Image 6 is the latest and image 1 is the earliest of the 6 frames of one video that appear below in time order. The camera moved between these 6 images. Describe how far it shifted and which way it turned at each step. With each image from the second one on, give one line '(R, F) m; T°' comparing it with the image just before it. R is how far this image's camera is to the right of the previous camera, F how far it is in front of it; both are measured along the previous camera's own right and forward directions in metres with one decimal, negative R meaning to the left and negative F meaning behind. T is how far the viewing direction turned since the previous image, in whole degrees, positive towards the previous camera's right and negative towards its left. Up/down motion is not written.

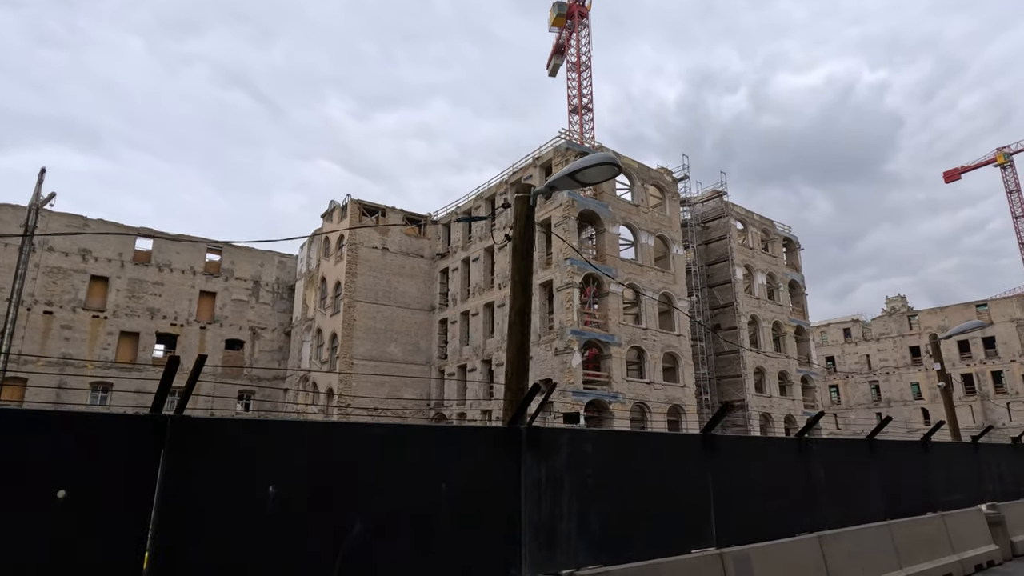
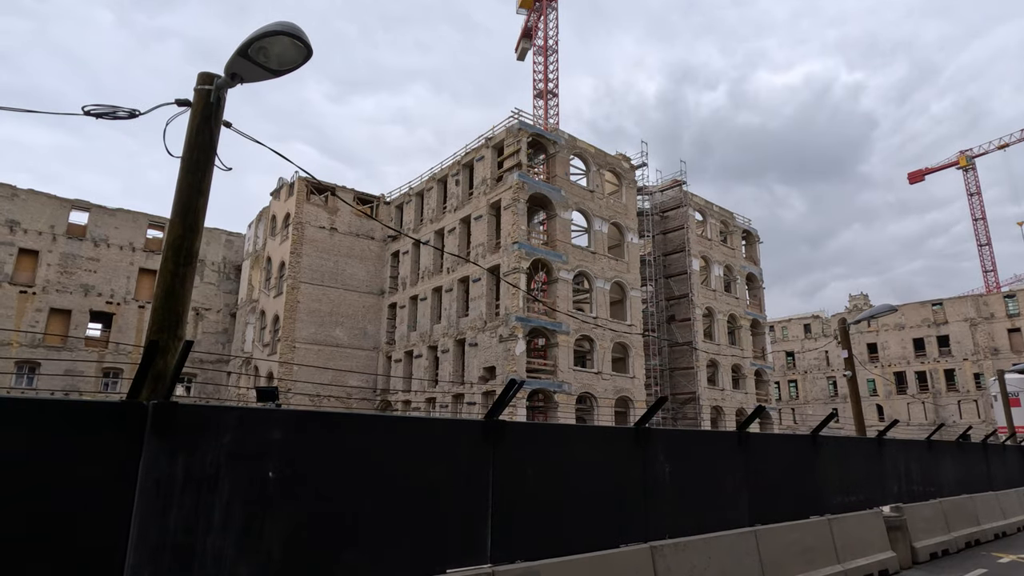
(+1.4, +1.0) m; +2°
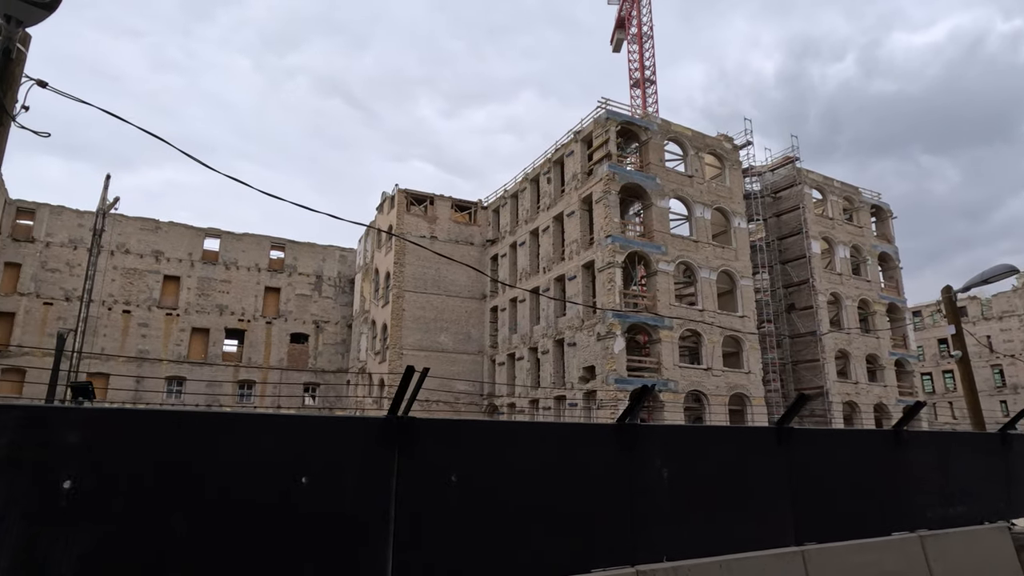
(+1.1, +0.8) m; -11°
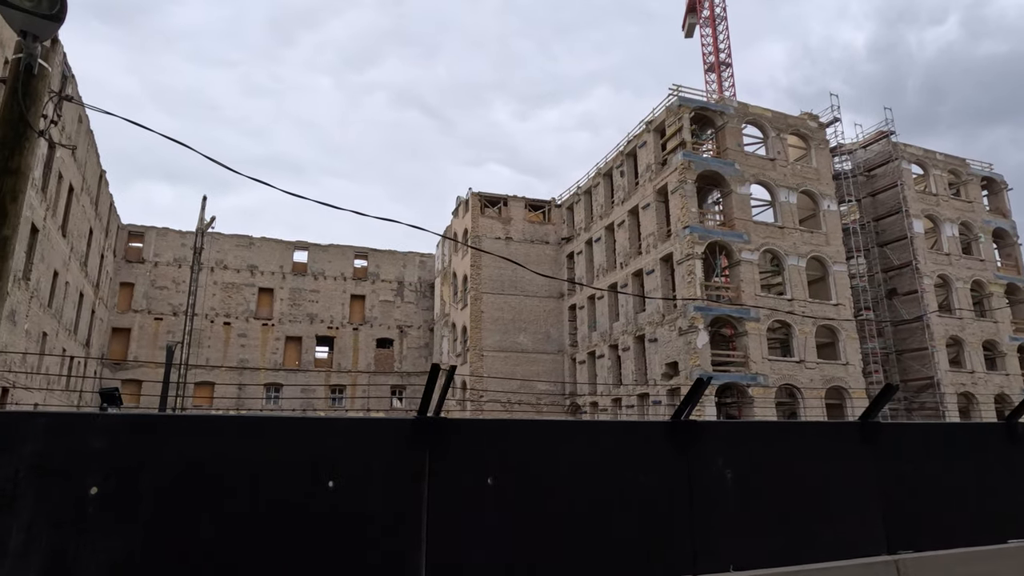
(+0.2, +0.2) m; -7°
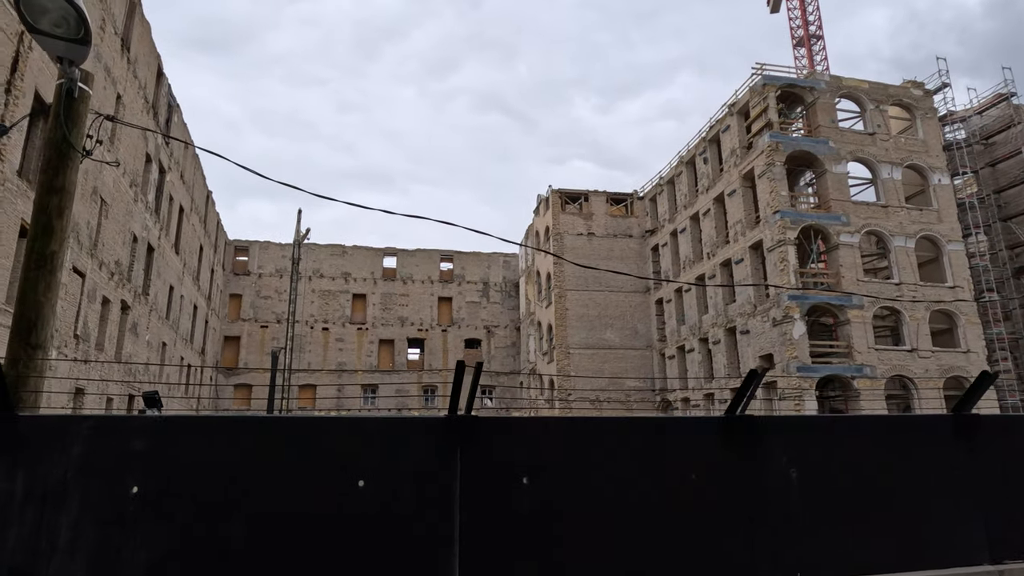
(+0.3, +0.1) m; -8°
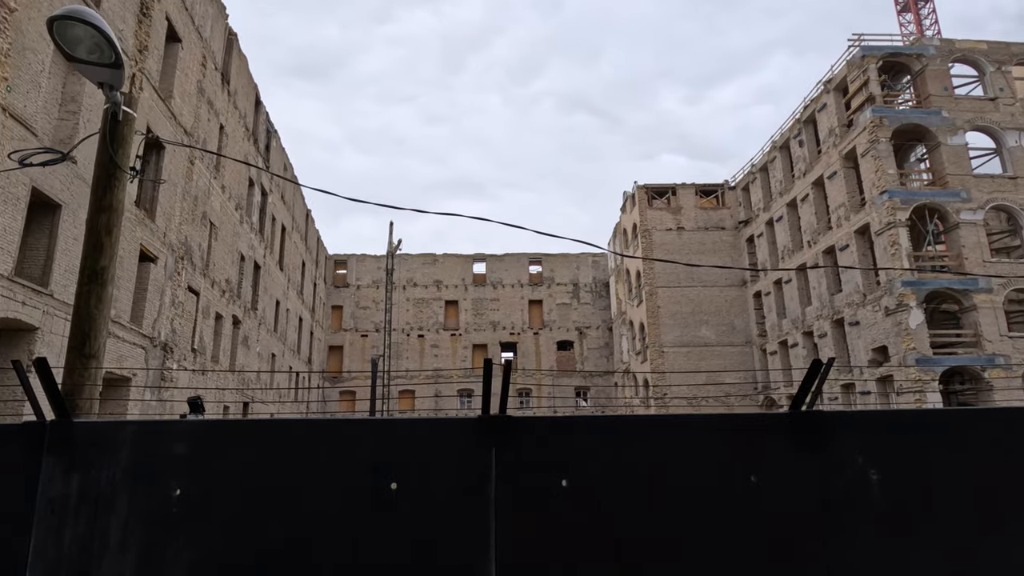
(+0.3, +0.1) m; -8°
